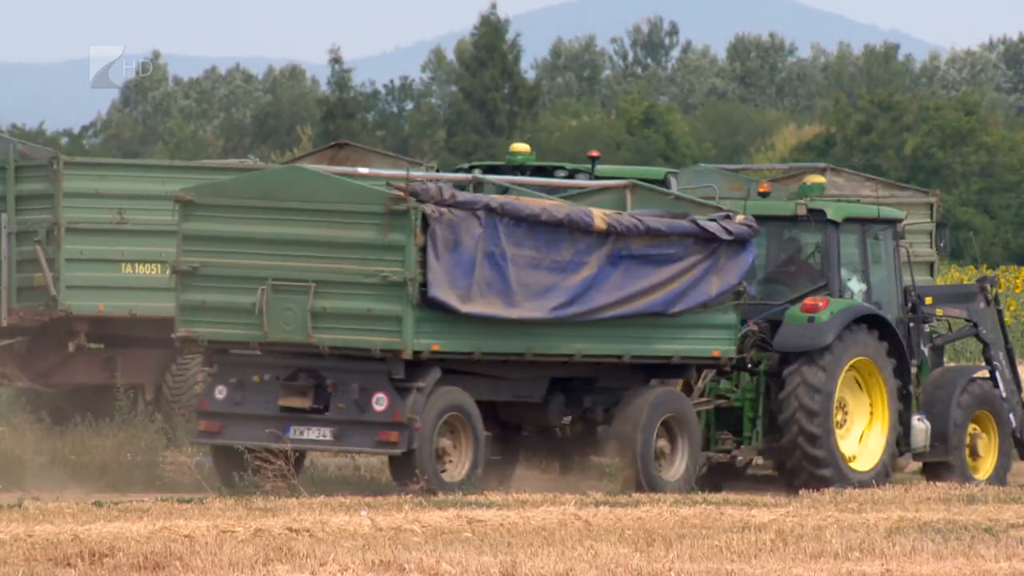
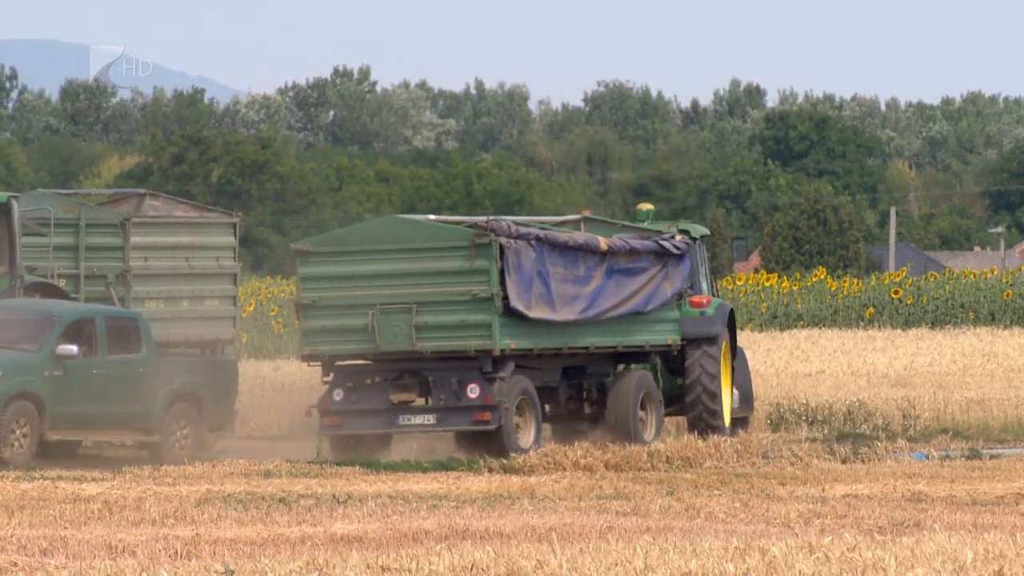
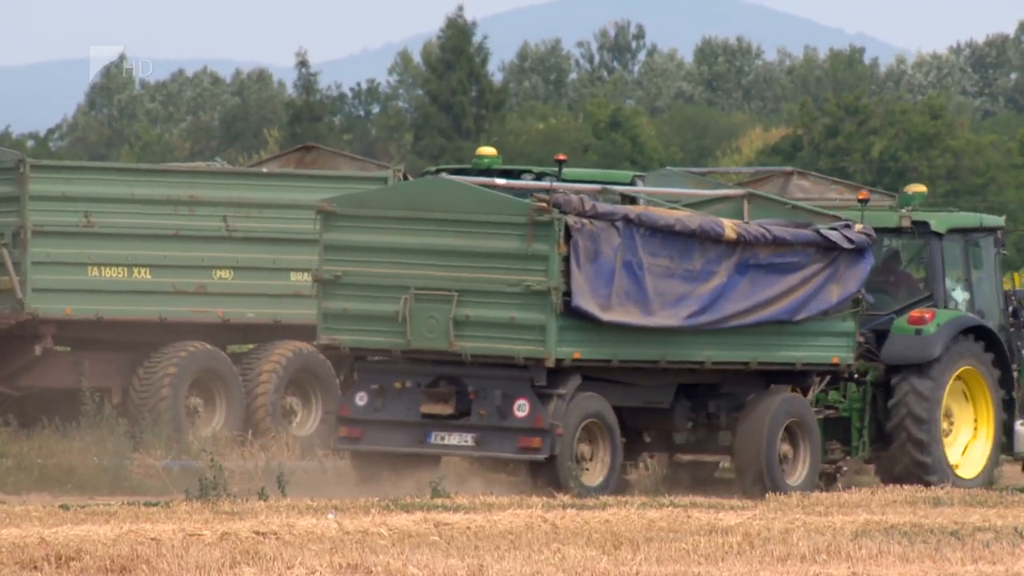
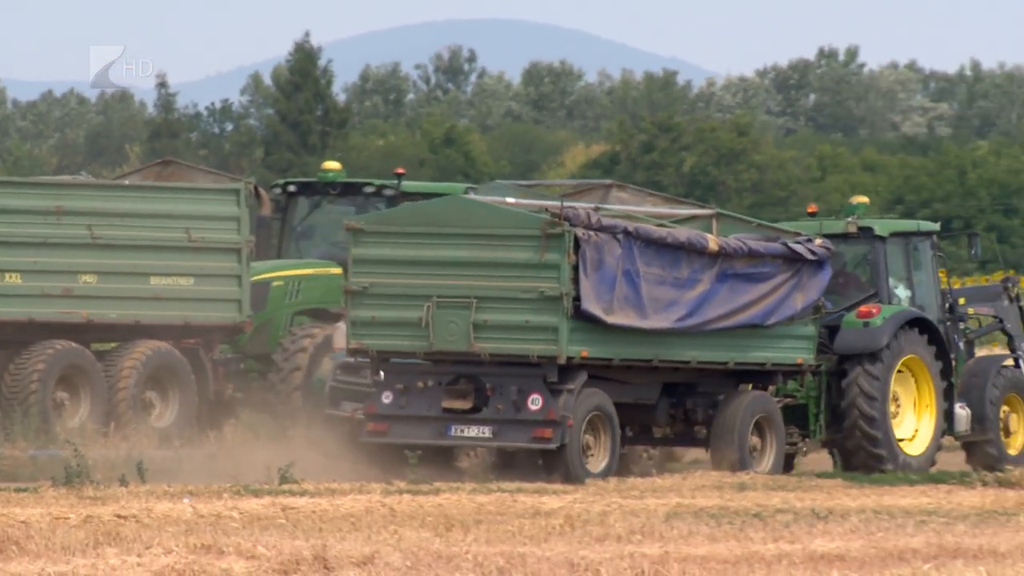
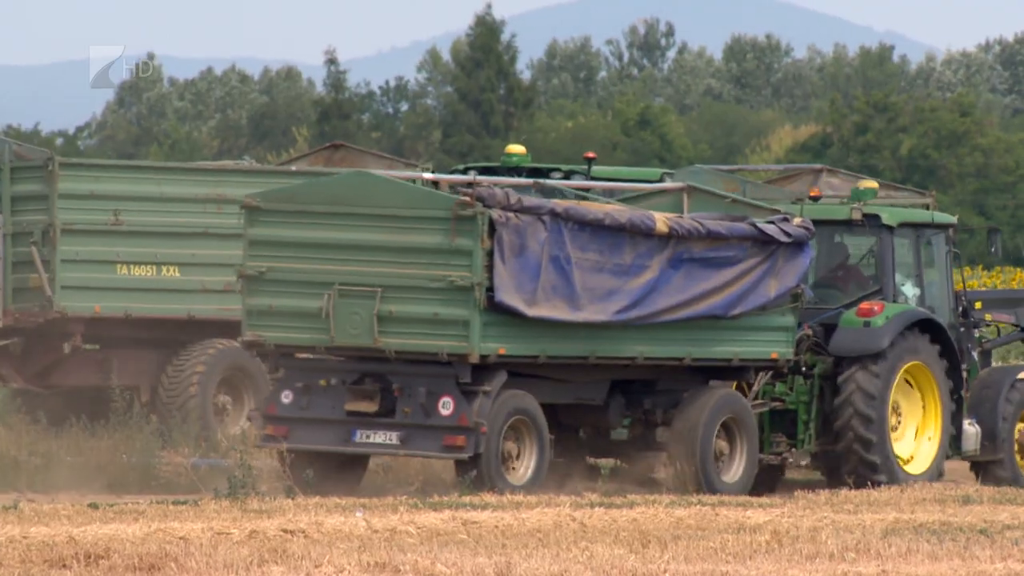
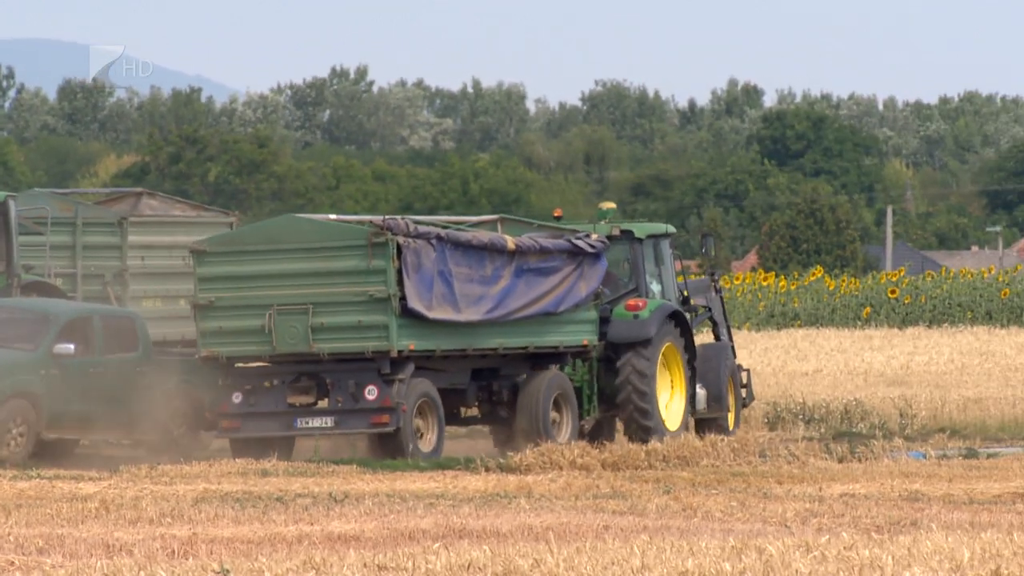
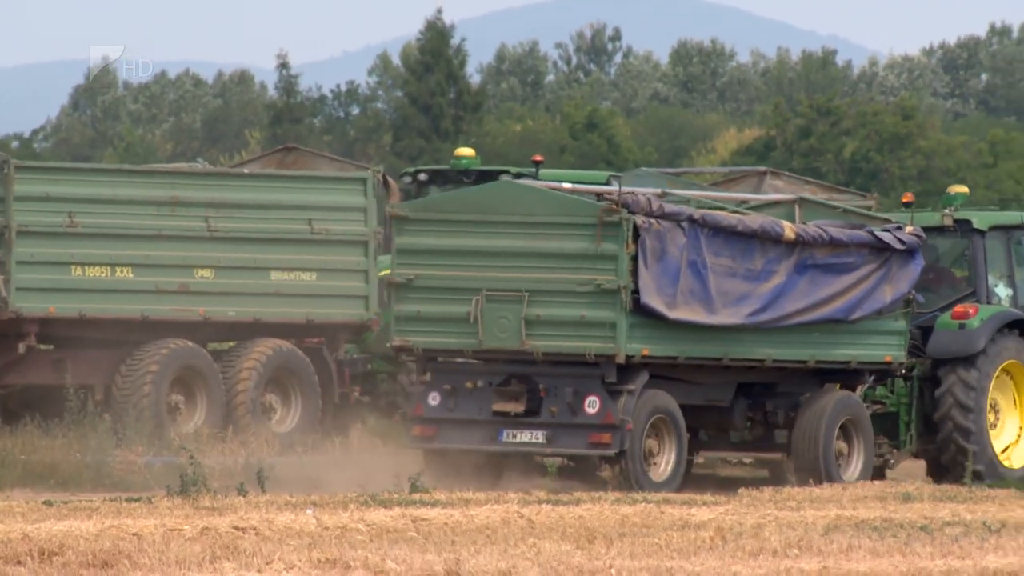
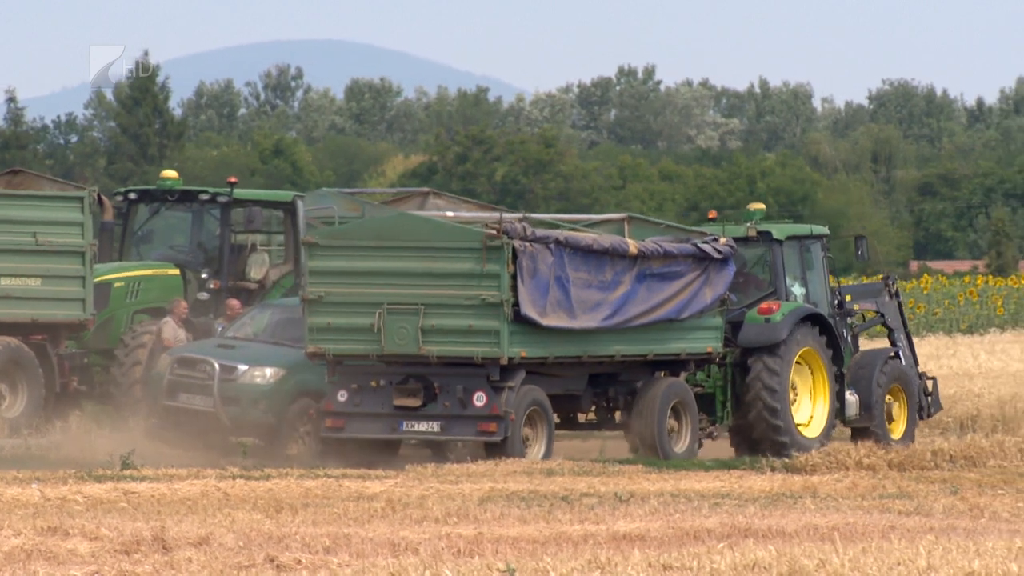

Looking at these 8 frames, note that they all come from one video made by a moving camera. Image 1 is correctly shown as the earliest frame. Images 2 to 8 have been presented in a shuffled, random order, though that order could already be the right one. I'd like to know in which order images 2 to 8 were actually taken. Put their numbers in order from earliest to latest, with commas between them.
5, 3, 7, 4, 8, 6, 2
